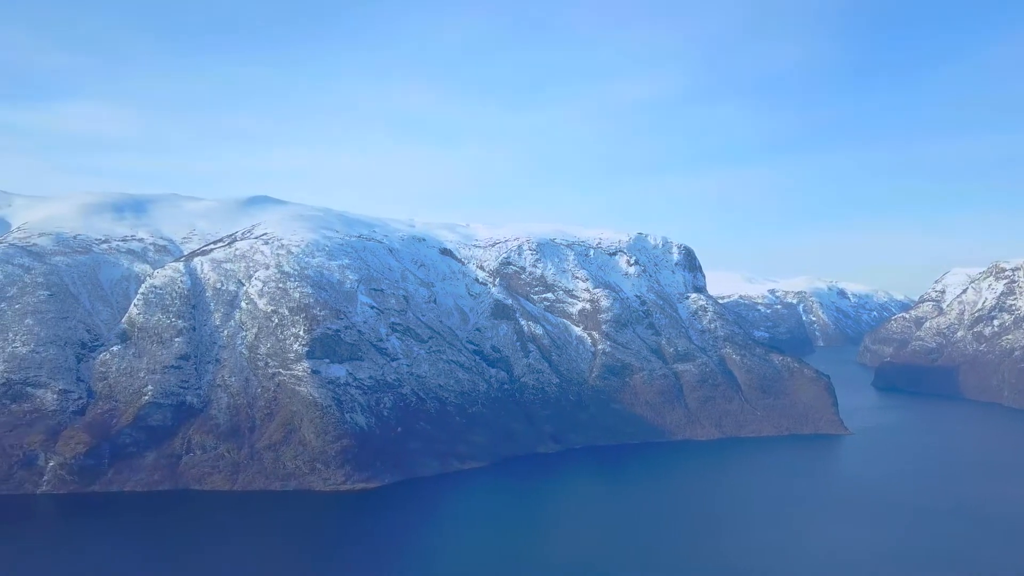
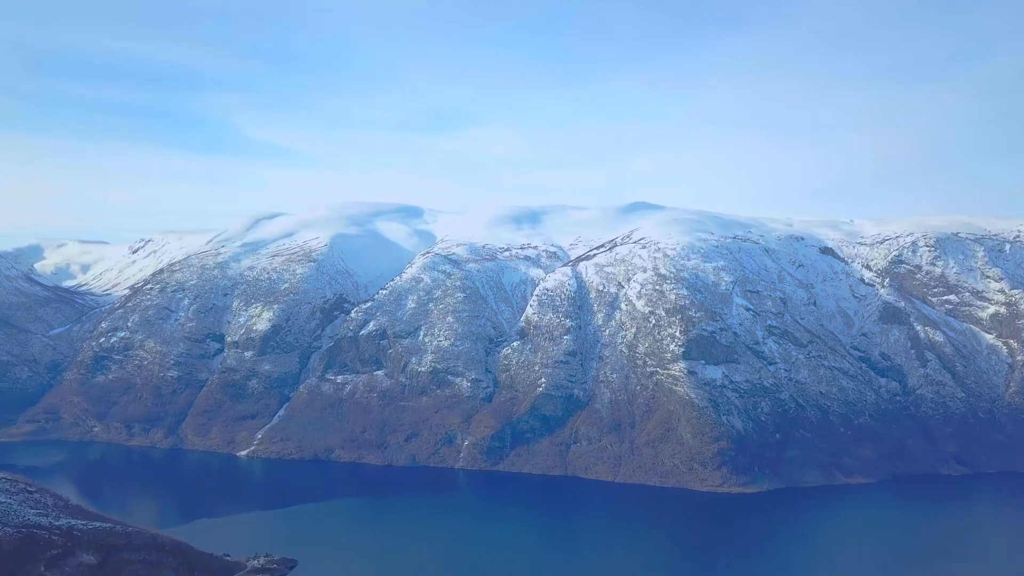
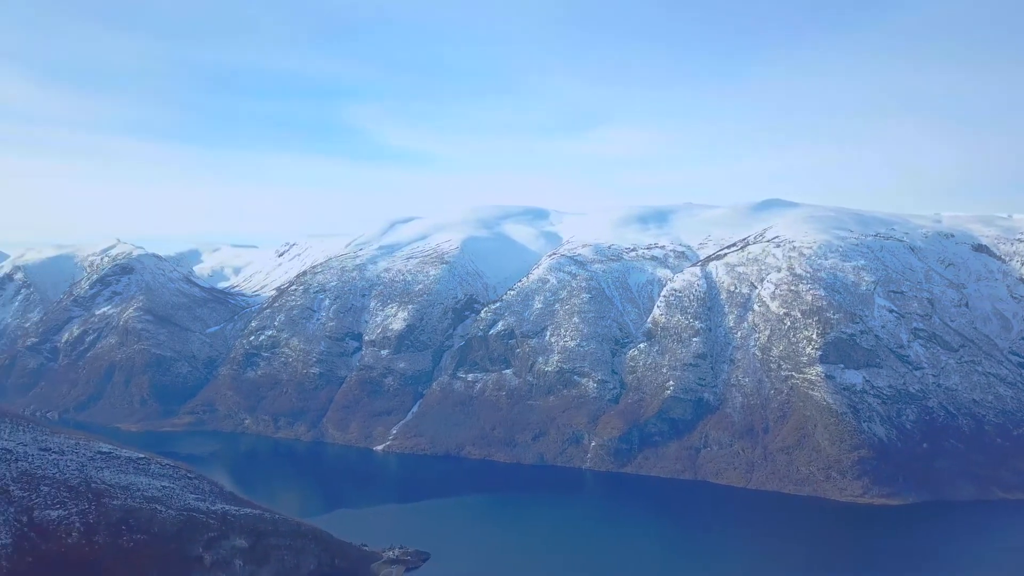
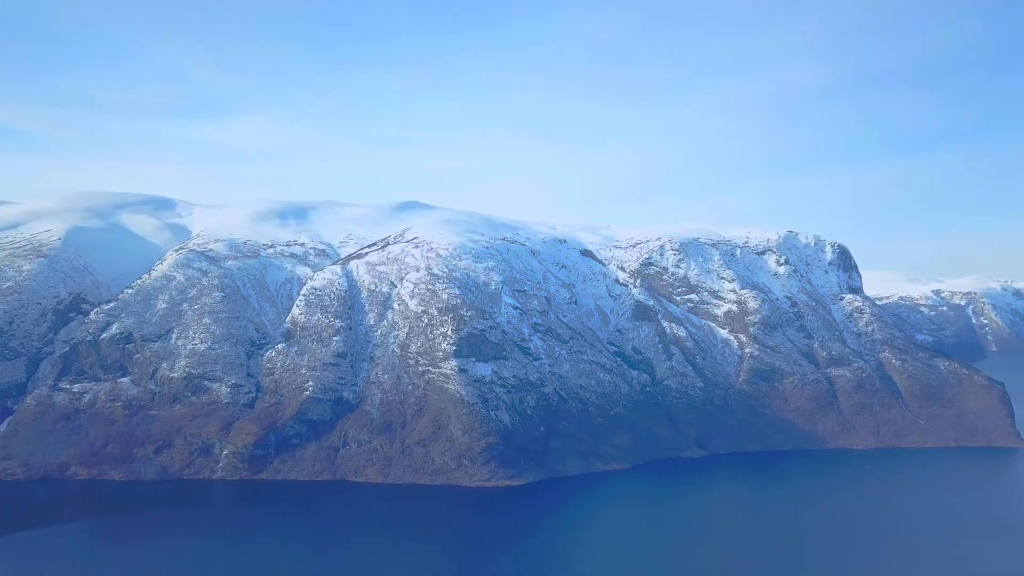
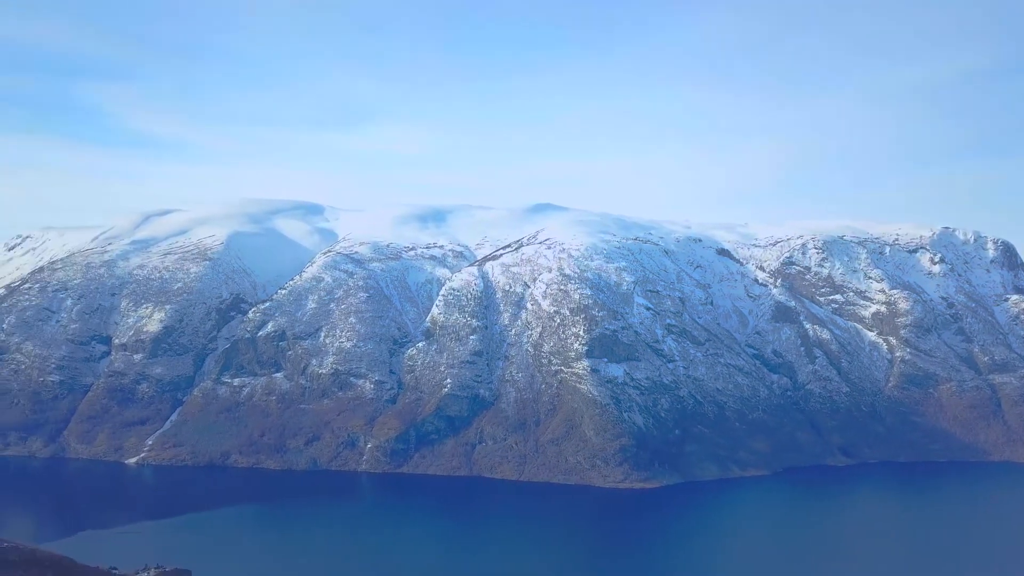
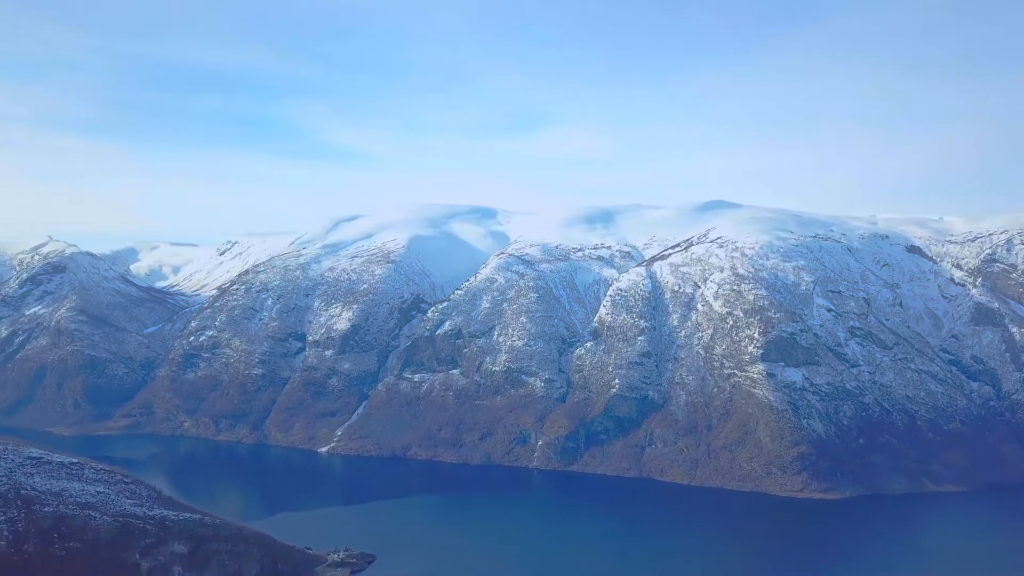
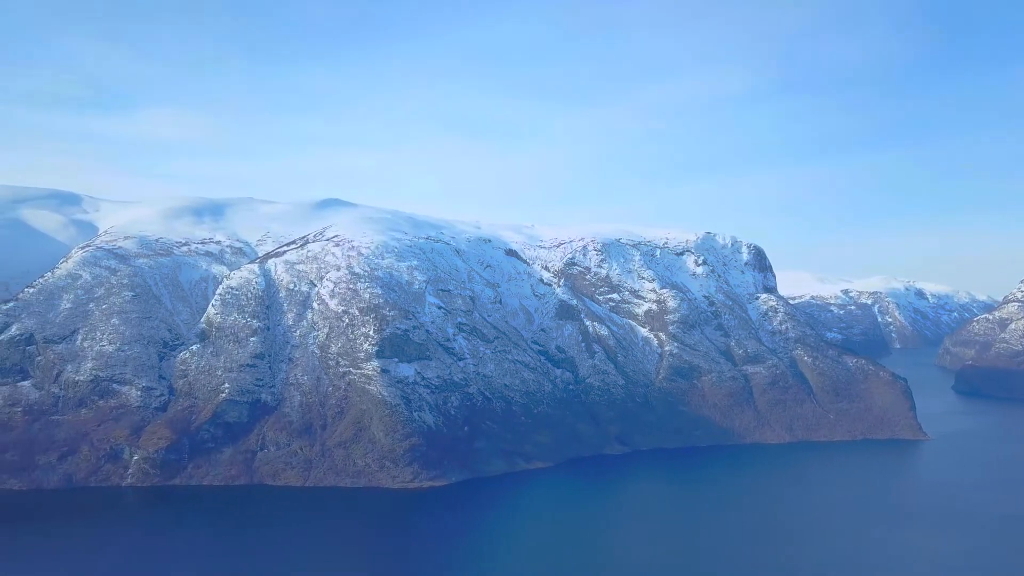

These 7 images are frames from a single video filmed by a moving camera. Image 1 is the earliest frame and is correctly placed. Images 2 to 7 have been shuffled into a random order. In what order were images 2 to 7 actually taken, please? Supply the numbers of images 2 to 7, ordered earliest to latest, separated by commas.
7, 4, 5, 2, 6, 3
